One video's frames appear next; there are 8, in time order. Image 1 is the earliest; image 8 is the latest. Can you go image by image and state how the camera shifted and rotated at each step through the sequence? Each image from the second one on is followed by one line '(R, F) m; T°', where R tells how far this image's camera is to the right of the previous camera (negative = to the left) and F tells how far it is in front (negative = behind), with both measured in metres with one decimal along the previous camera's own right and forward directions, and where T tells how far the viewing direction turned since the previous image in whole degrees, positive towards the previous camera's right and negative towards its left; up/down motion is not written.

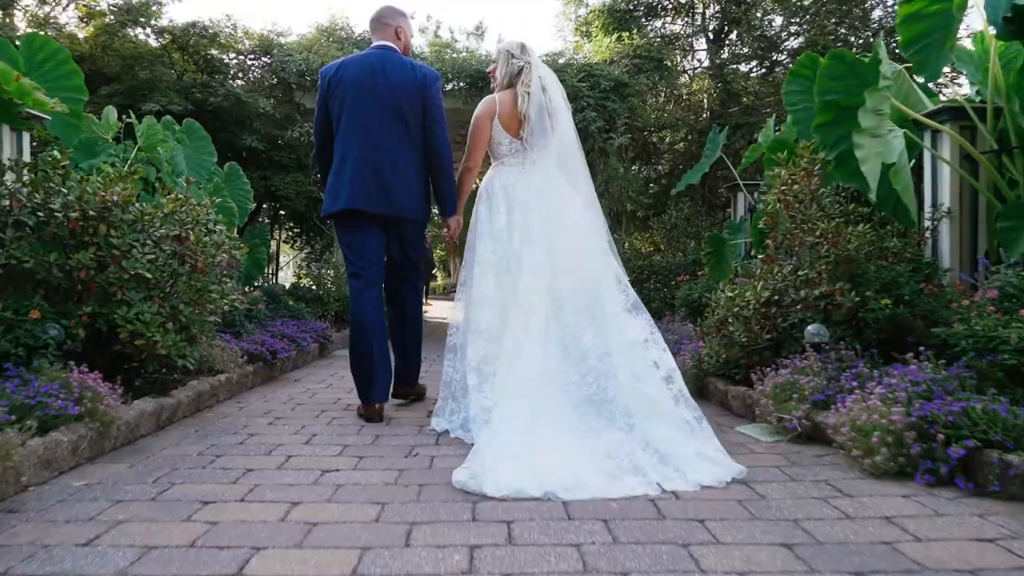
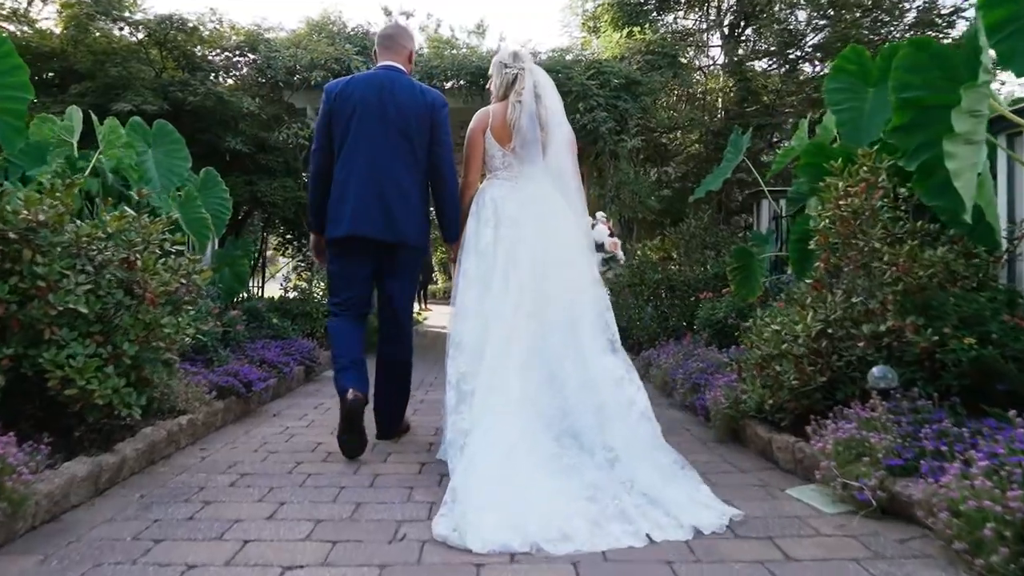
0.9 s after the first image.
(0.0, +0.5) m; 0°
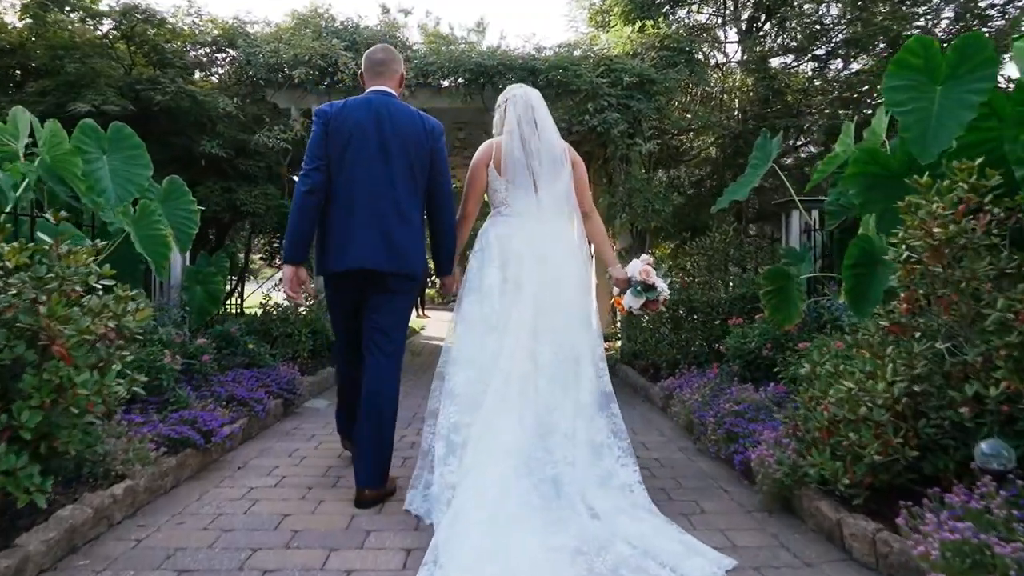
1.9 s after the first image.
(0.0, +0.6) m; 0°
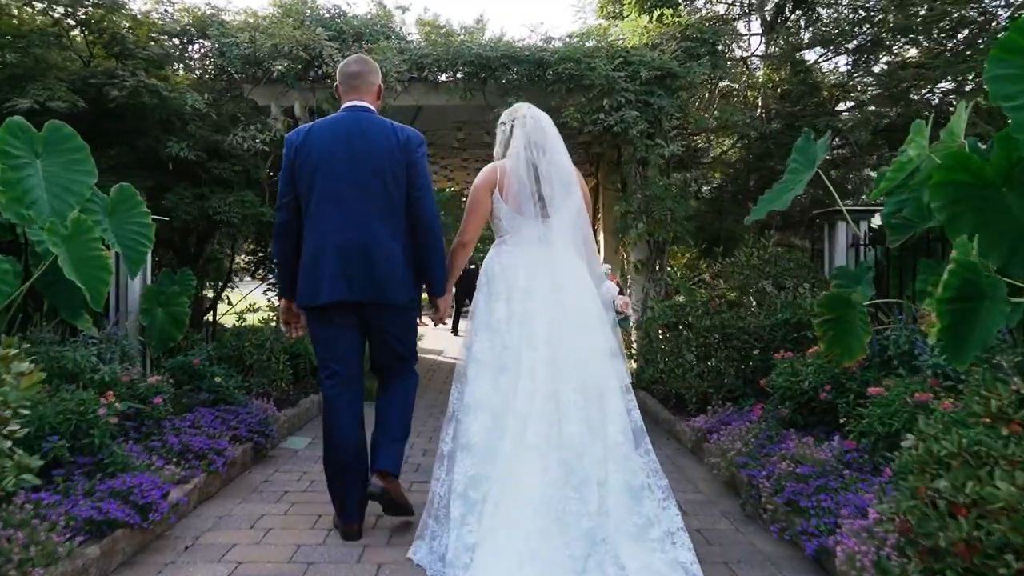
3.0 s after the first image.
(0.0, +0.7) m; 0°
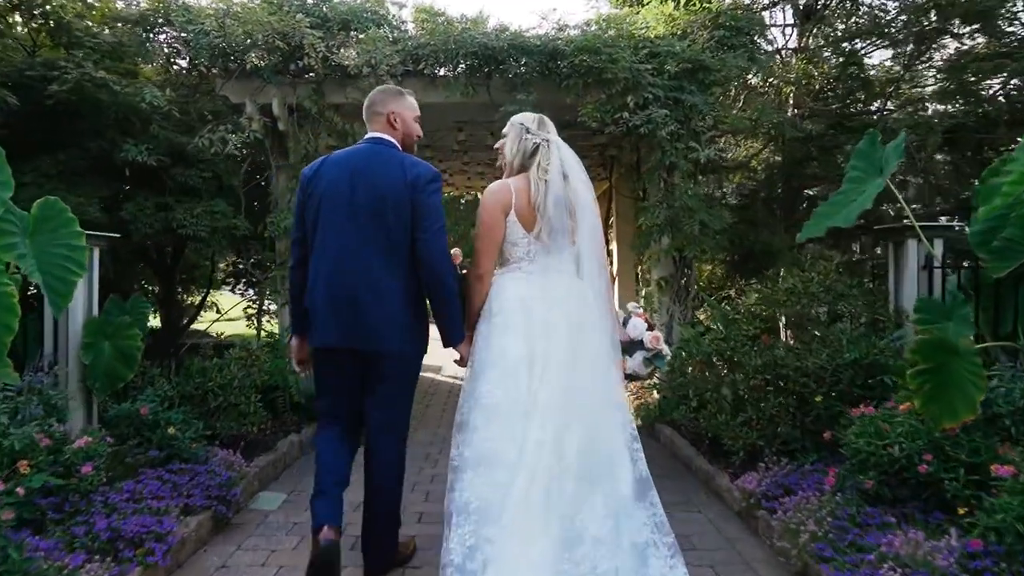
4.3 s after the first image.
(-0.1, +0.8) m; 0°
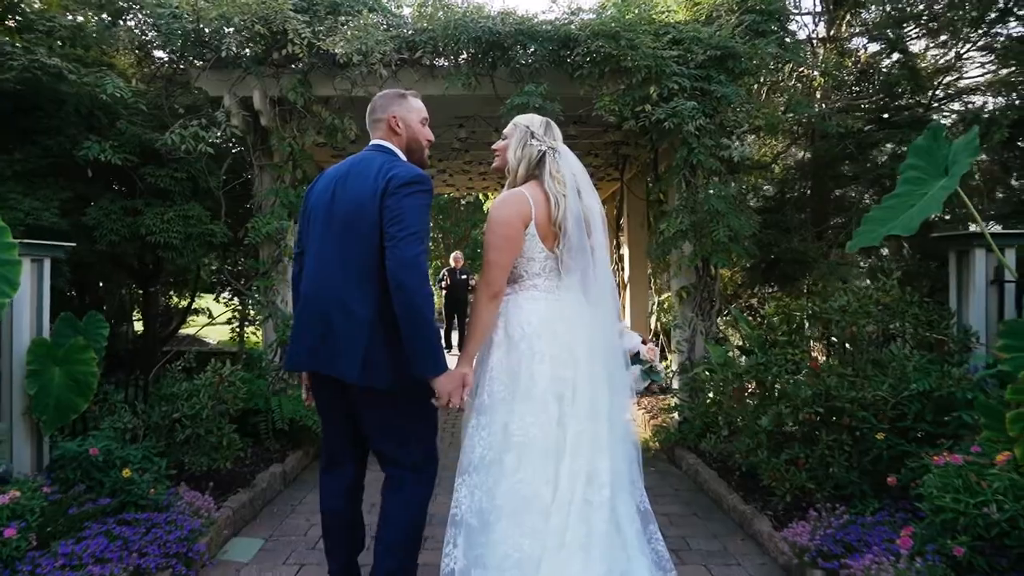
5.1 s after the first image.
(0.0, +0.5) m; 0°
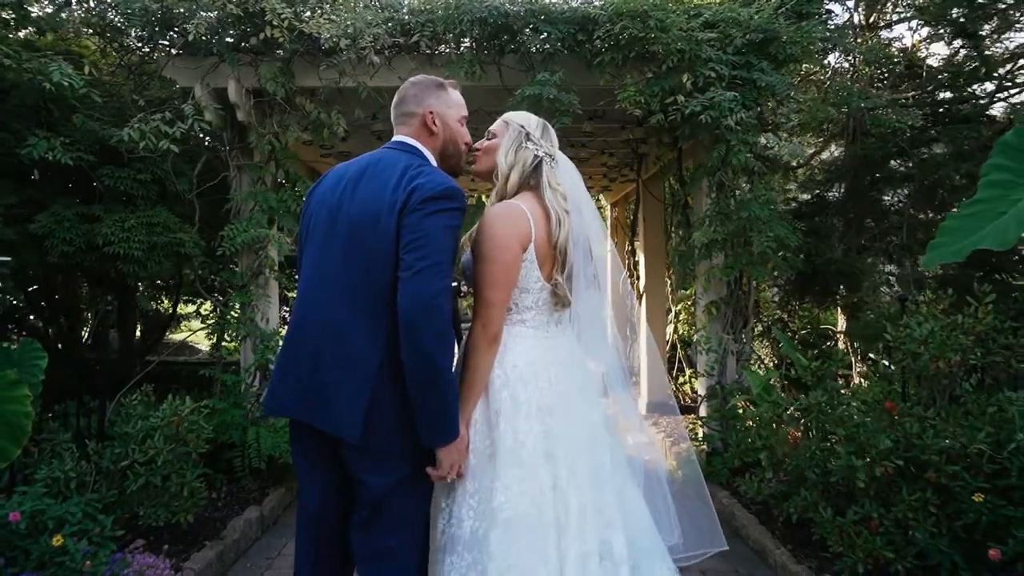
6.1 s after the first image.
(0.0, +0.6) m; 0°
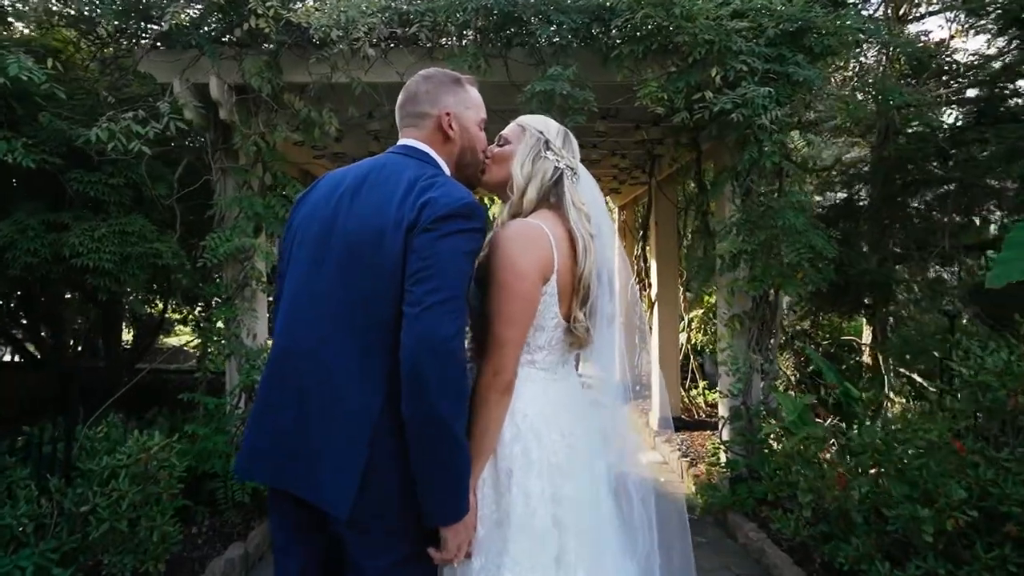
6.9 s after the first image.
(0.0, +0.4) m; 0°
